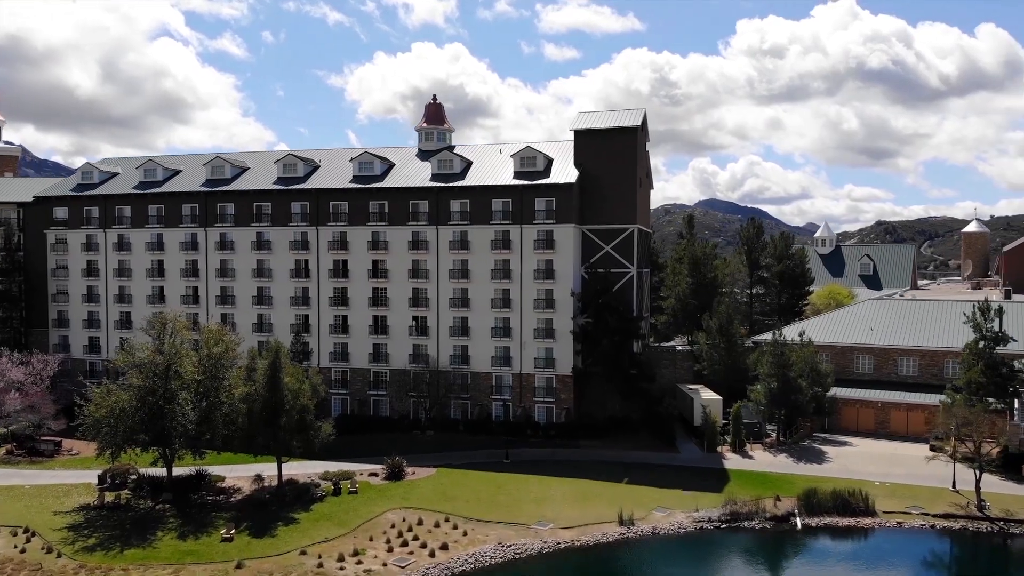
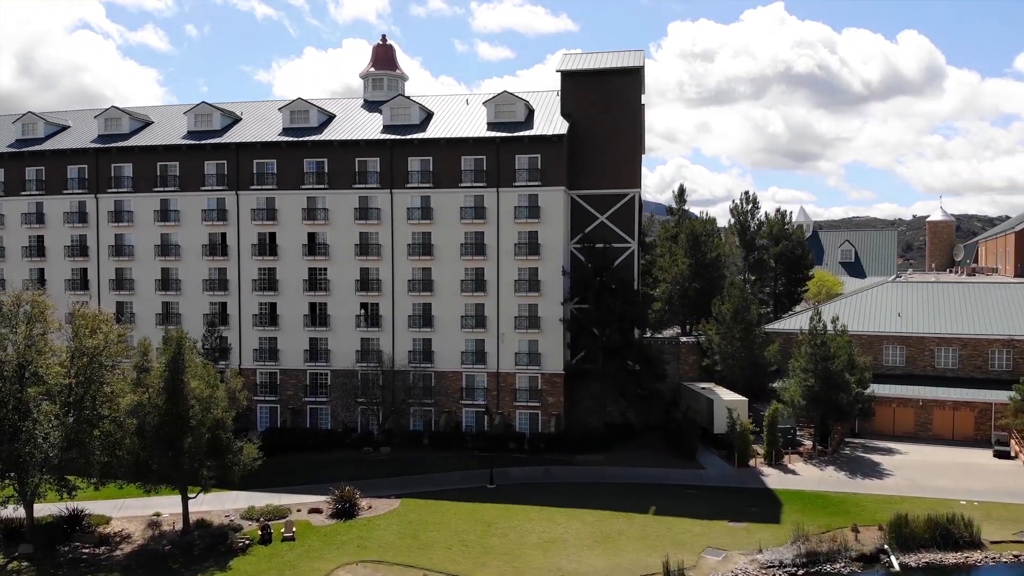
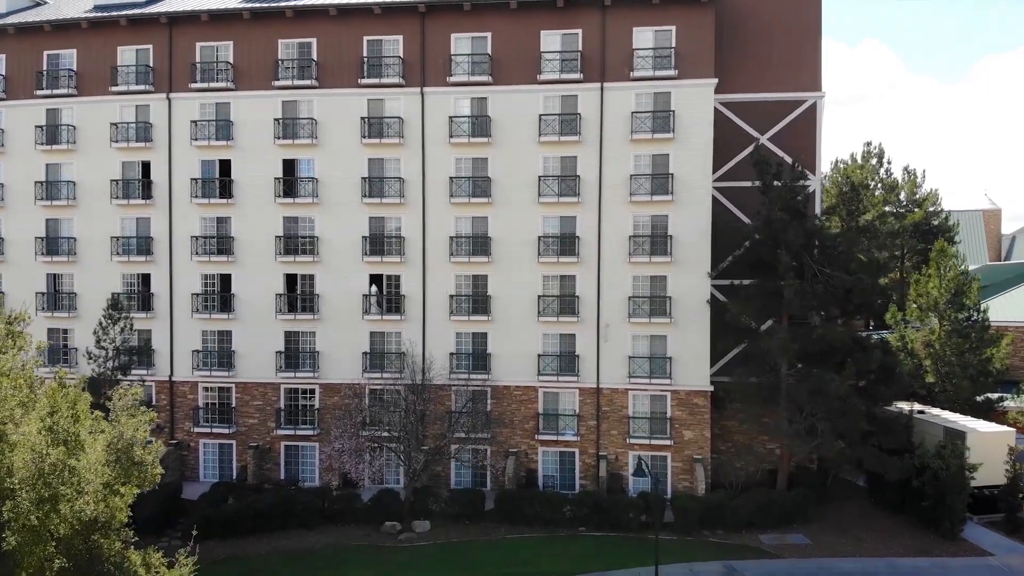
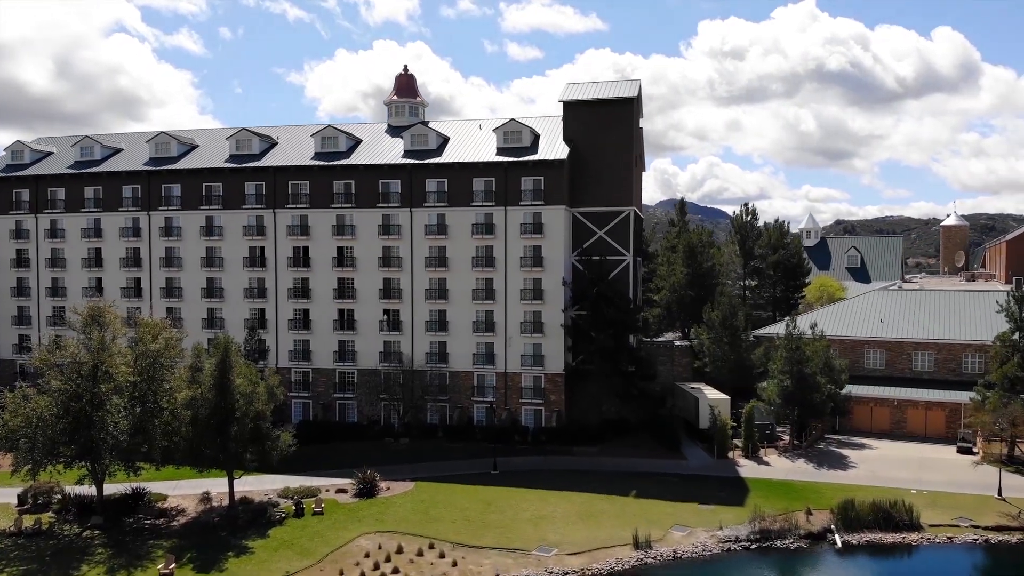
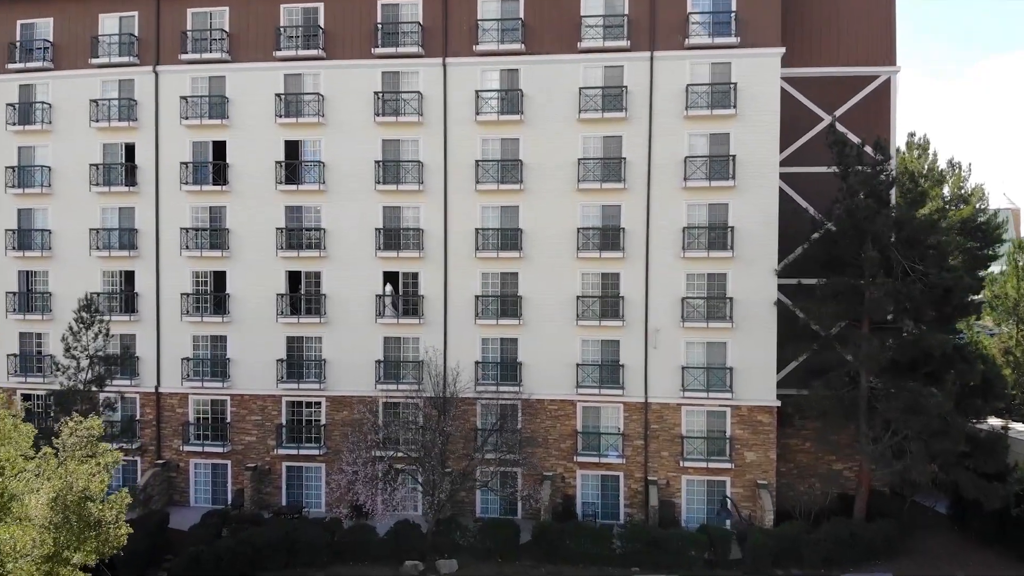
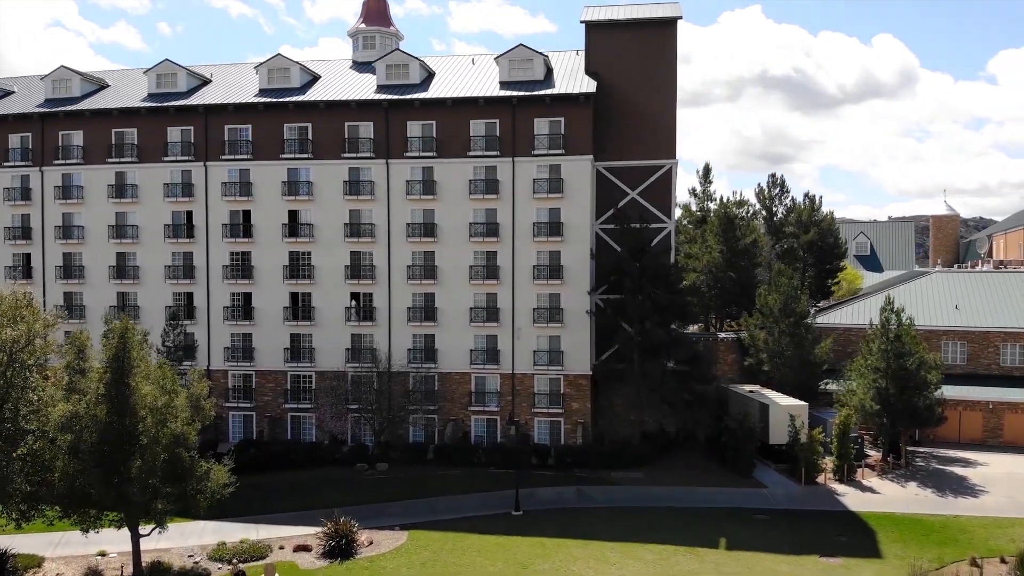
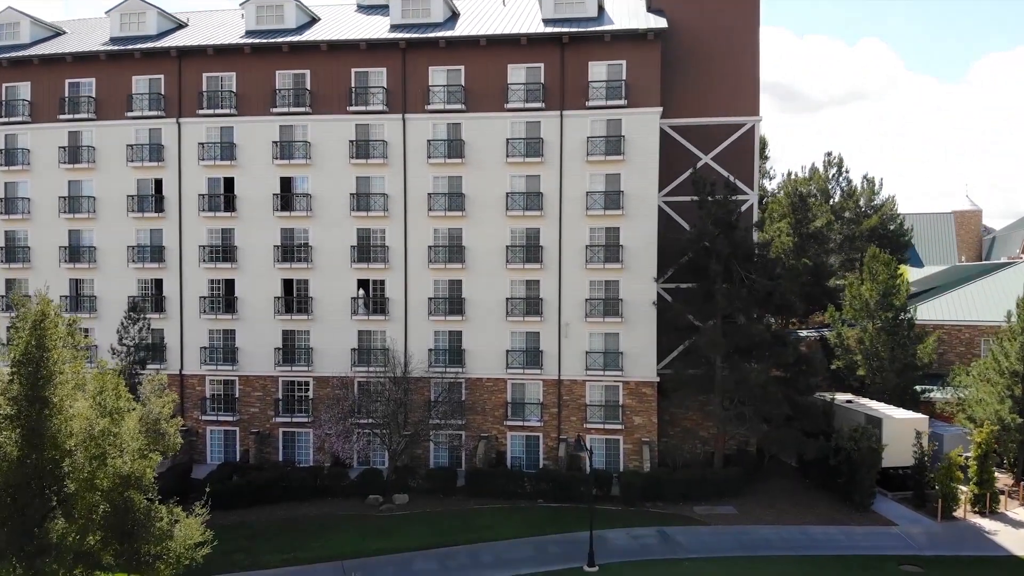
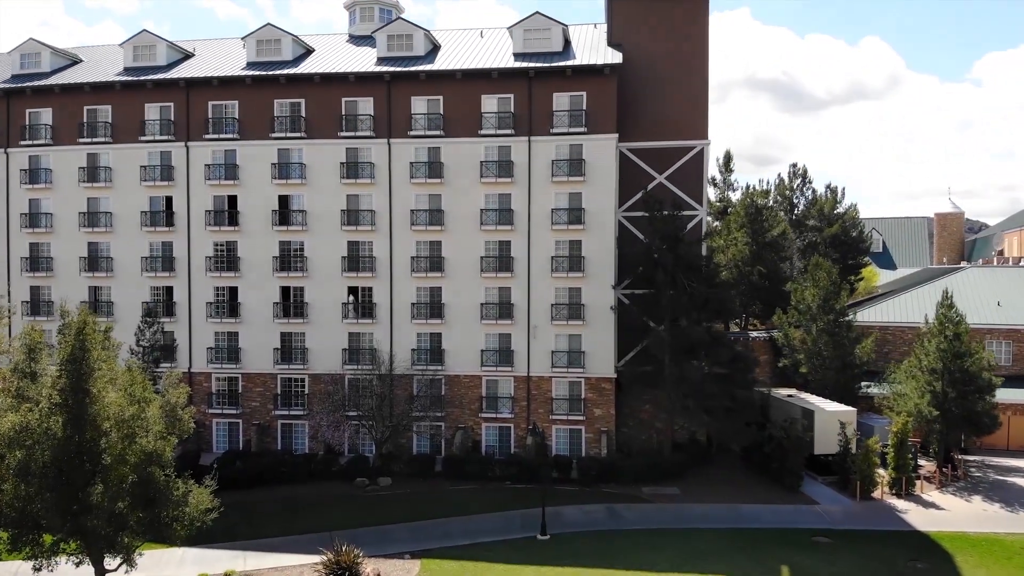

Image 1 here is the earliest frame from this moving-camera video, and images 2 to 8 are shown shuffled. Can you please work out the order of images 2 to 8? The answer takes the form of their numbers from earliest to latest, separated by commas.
4, 2, 6, 8, 7, 3, 5
